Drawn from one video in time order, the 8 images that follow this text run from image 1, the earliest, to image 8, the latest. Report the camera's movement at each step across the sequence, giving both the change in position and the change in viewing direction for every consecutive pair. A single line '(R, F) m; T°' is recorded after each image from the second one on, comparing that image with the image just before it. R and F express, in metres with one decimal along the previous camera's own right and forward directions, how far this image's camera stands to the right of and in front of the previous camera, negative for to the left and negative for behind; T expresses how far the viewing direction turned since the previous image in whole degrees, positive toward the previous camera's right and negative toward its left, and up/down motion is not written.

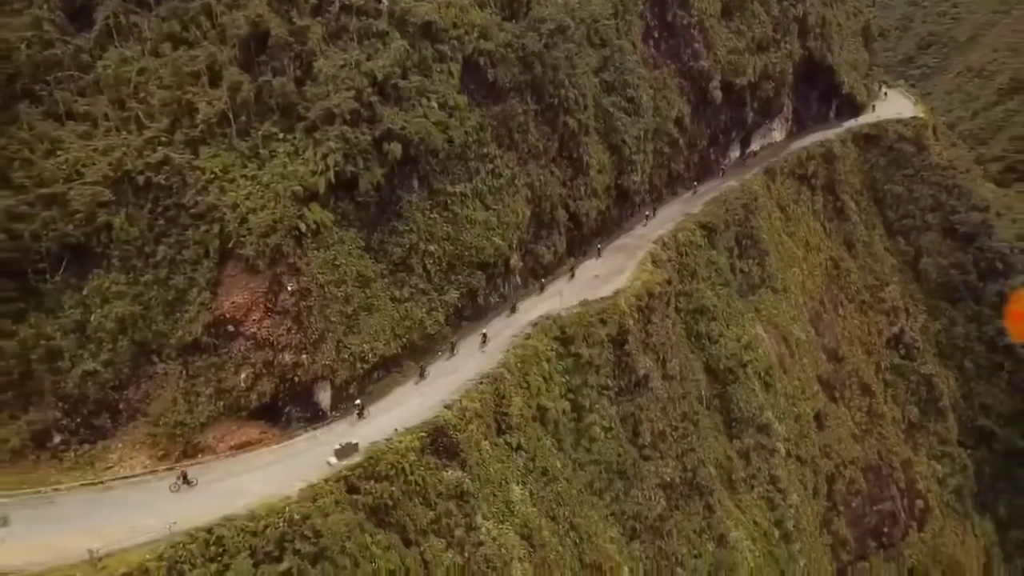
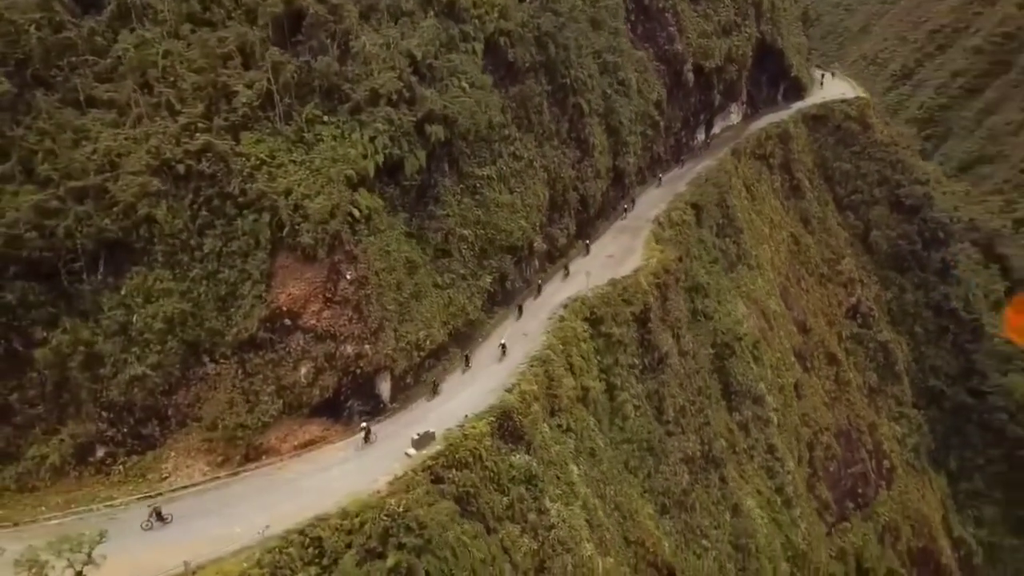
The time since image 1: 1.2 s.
(-4.5, +0.6) m; +6°
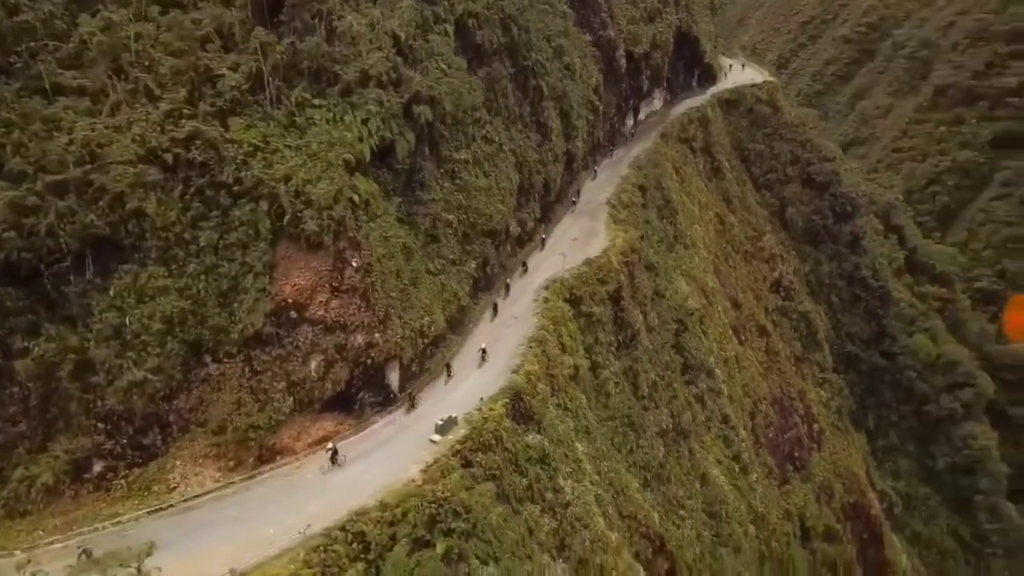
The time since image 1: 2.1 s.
(-3.3, +0.4) m; +8°
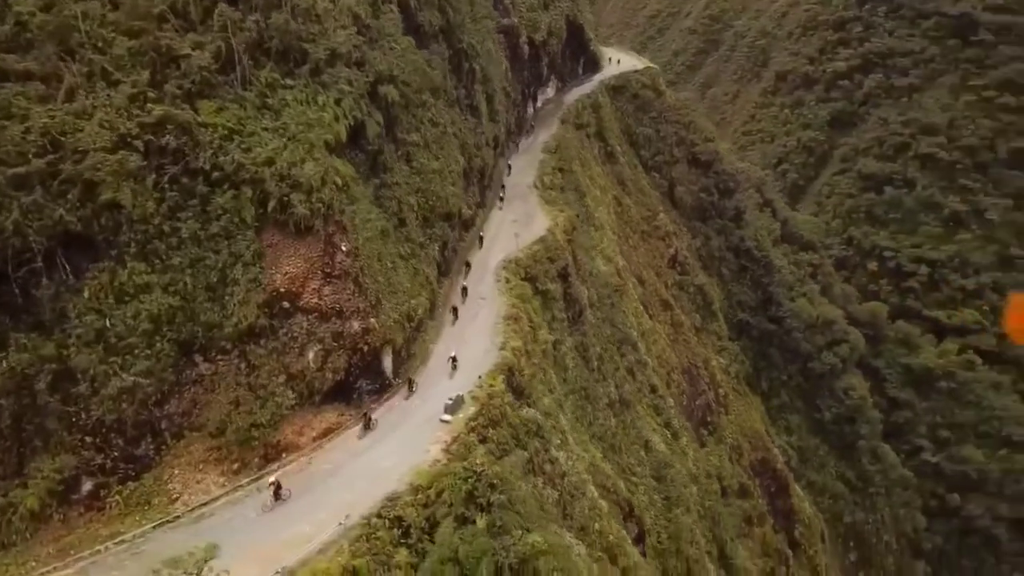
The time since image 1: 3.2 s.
(-3.6, +0.3) m; +10°
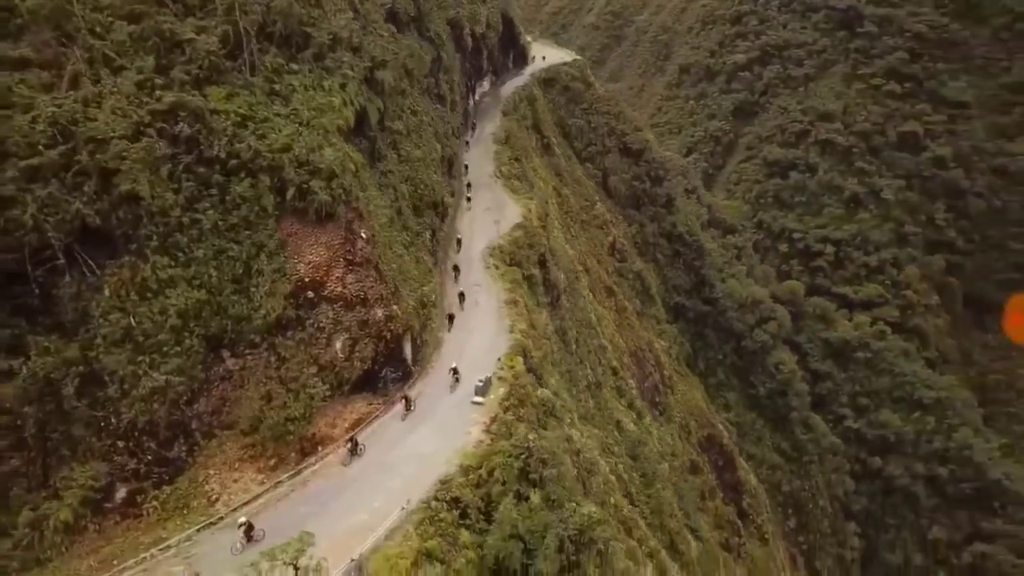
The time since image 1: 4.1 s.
(-3.0, +0.1) m; +7°
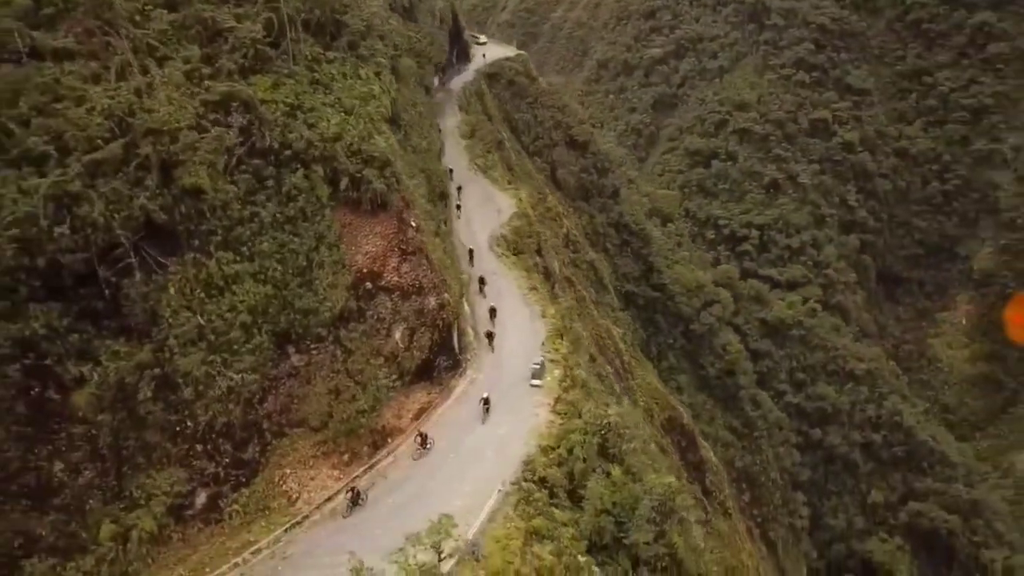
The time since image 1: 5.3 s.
(-3.5, +0.1) m; +6°
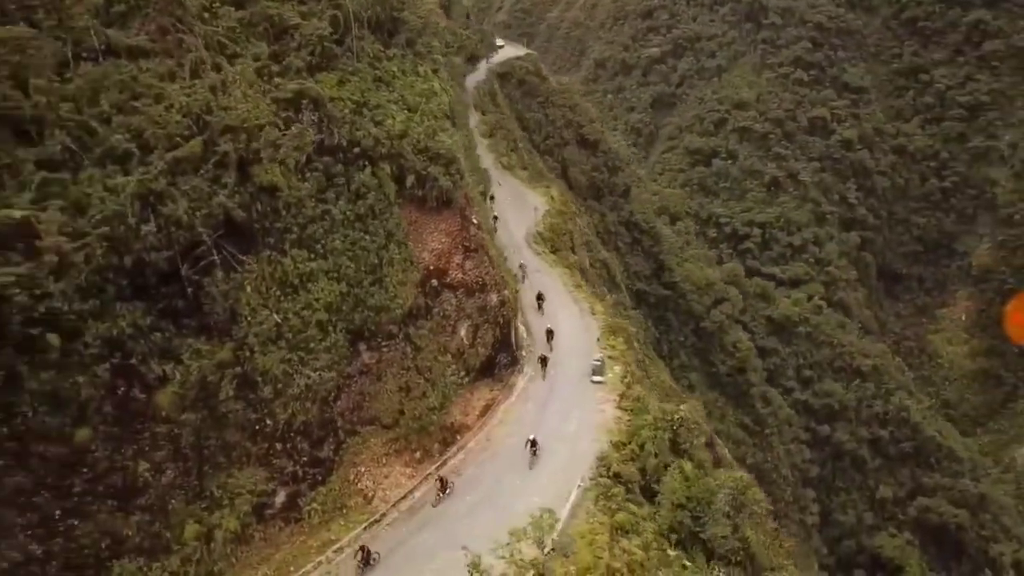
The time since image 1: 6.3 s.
(-1.8, 0.0) m; +1°
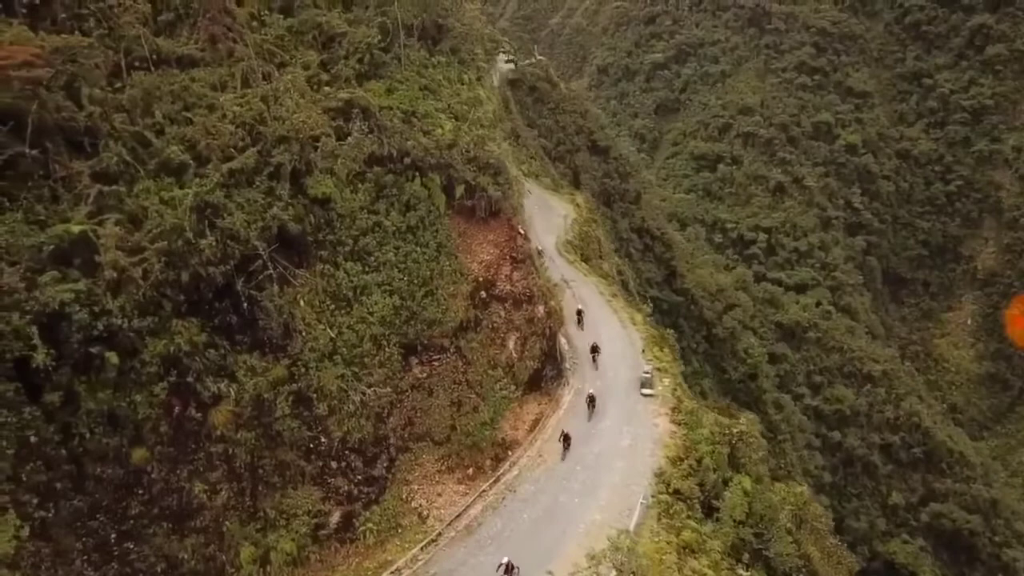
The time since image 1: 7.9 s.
(-1.2, +0.4) m; 0°
